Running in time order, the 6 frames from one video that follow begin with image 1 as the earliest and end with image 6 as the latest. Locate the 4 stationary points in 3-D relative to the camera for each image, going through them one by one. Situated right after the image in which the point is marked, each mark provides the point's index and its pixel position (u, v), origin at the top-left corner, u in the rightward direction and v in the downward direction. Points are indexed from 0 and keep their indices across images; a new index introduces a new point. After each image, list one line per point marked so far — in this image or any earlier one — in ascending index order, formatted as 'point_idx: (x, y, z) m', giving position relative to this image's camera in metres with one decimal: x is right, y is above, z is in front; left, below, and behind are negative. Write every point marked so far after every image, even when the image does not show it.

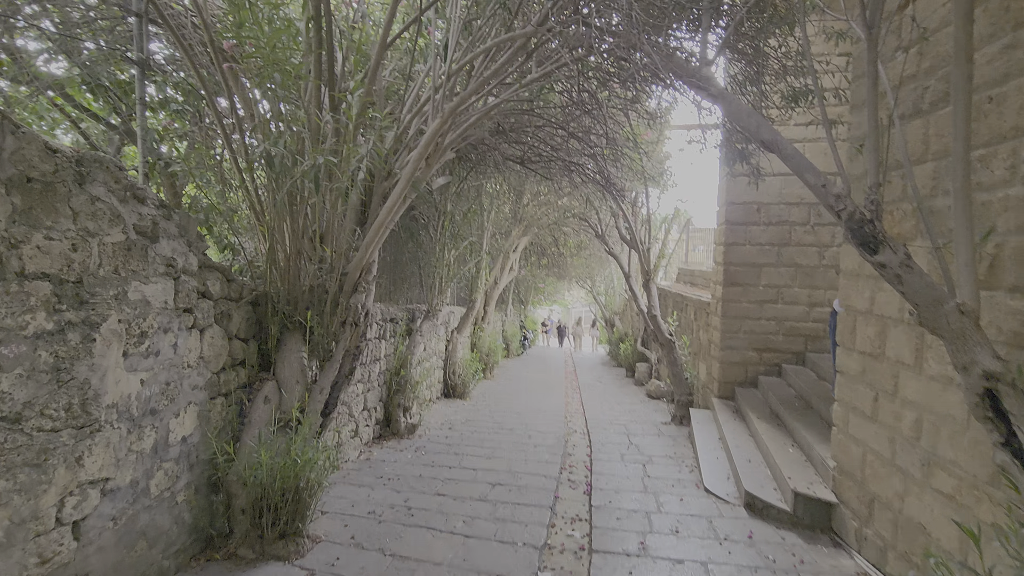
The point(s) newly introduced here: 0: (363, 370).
0: (-1.4, -0.8, +5.0) m
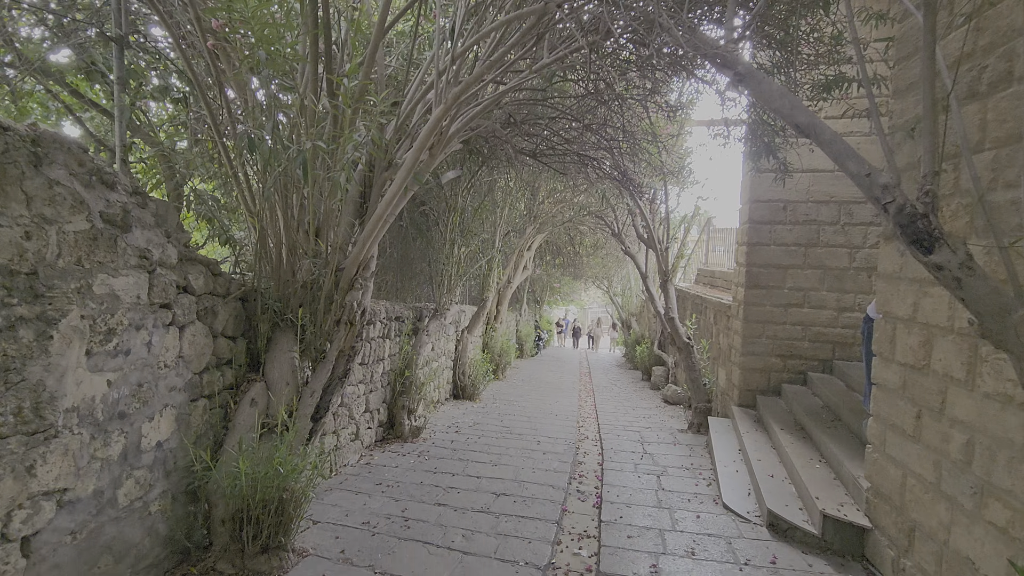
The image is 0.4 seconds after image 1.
0: (-1.4, -0.8, +4.8) m
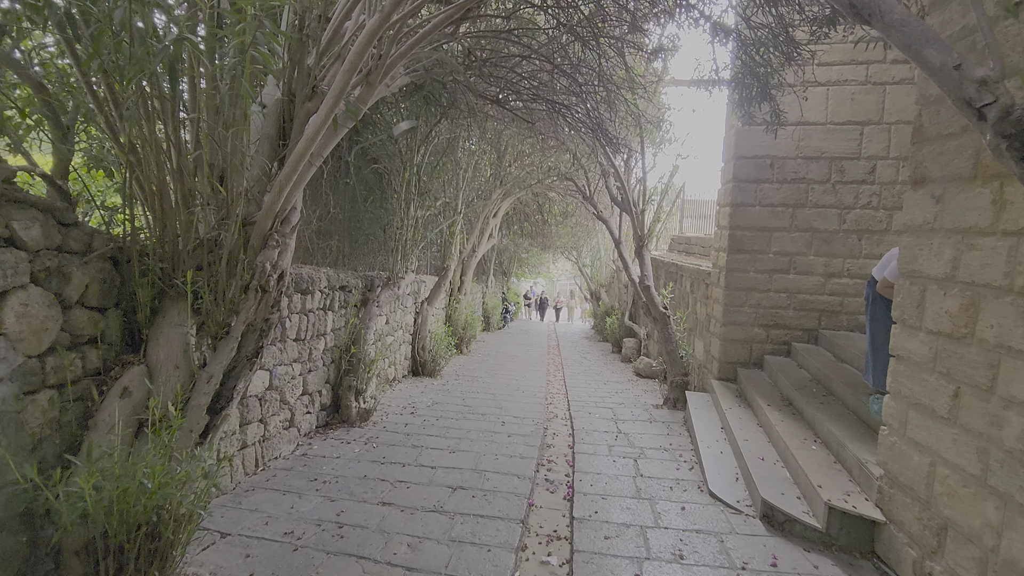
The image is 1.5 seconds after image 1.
0: (-1.7, -0.5, +4.1) m
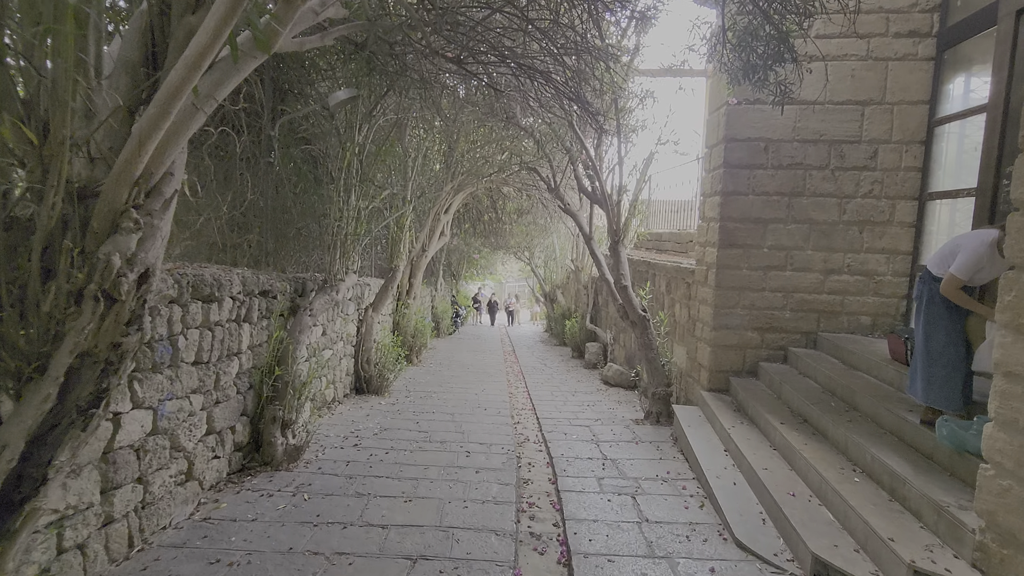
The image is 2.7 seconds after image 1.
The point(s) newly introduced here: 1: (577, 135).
0: (-1.8, -0.5, +3.1) m
1: (+0.7, +1.7, +5.6) m
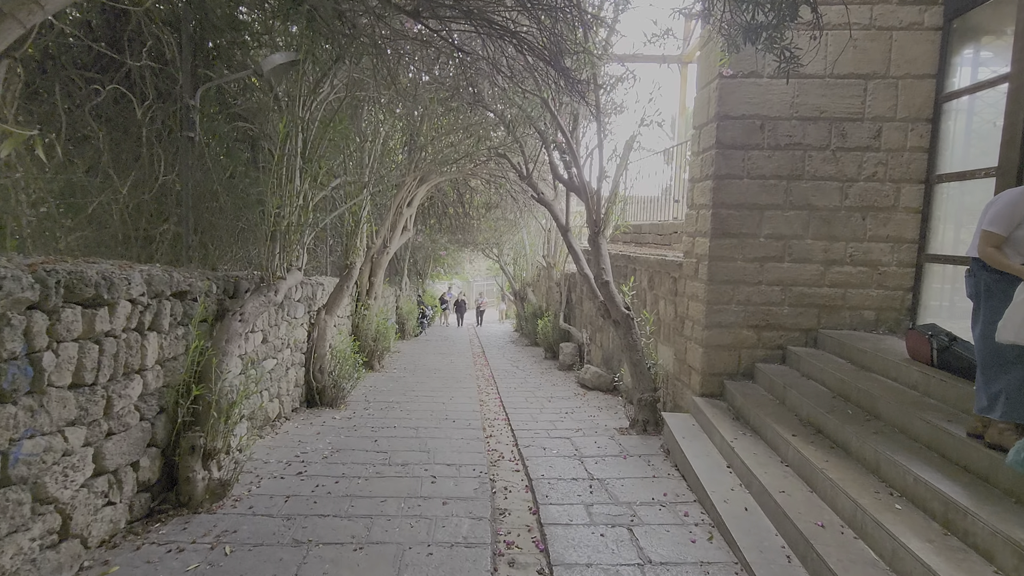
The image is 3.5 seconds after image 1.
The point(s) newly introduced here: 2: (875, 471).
0: (-2.0, -0.5, +2.4) m
1: (+0.4, +1.7, +5.1) m
2: (+1.9, -1.0, +2.8) m
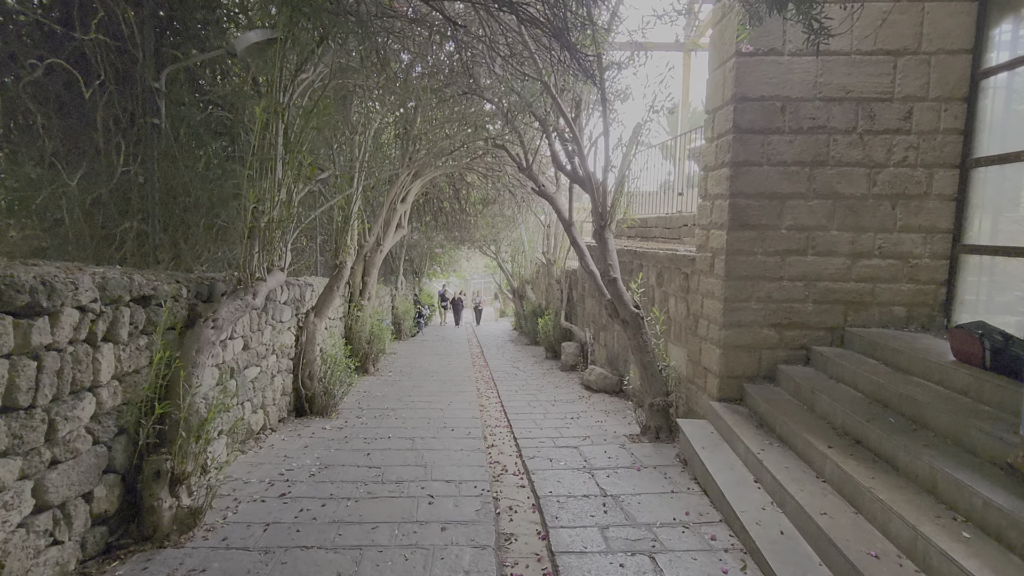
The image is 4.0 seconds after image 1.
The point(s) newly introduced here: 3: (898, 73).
0: (-1.9, -0.5, +2.1) m
1: (+0.4, +1.7, +4.7) m
2: (+2.0, -0.9, +2.4) m
3: (+2.9, +1.6, +3.9) m
